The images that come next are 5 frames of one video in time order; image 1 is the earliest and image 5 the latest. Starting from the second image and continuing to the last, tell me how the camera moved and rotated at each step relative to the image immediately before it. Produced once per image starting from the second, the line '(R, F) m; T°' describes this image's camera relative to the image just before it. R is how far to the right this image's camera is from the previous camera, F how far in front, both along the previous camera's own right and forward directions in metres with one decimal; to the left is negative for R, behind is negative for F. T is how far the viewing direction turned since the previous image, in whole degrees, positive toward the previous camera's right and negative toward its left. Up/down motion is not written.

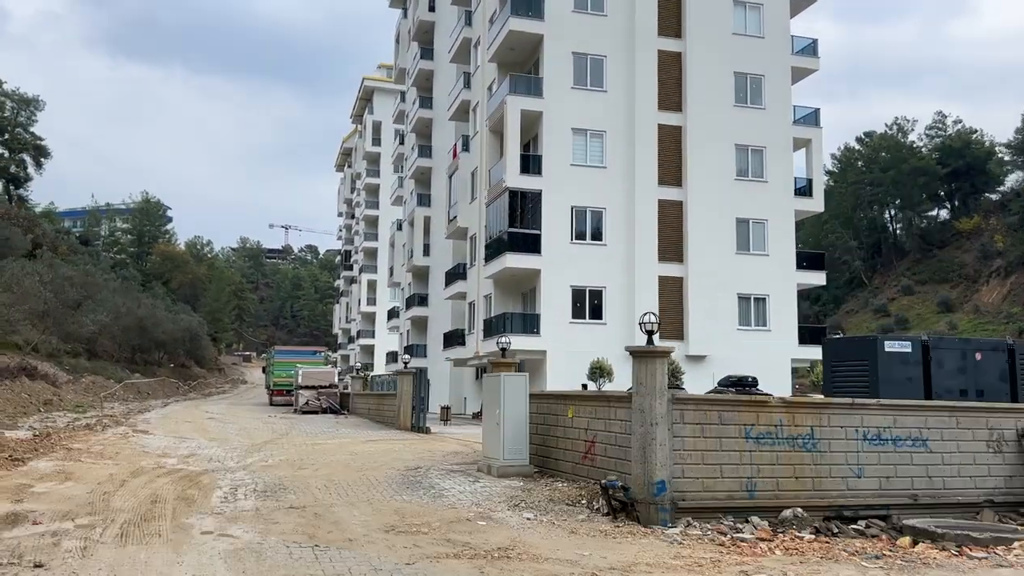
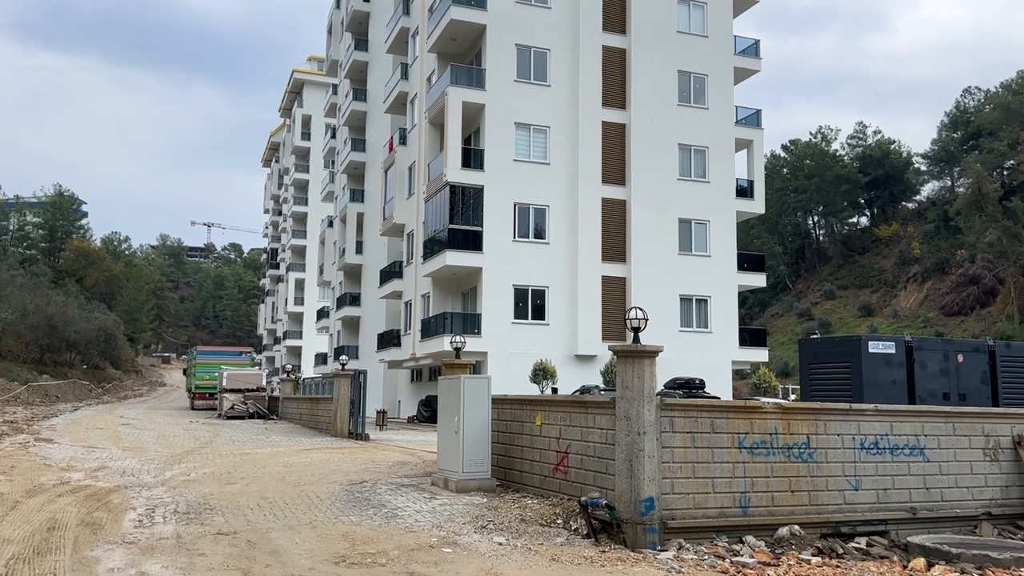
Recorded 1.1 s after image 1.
(-0.4, +1.3) m; +5°
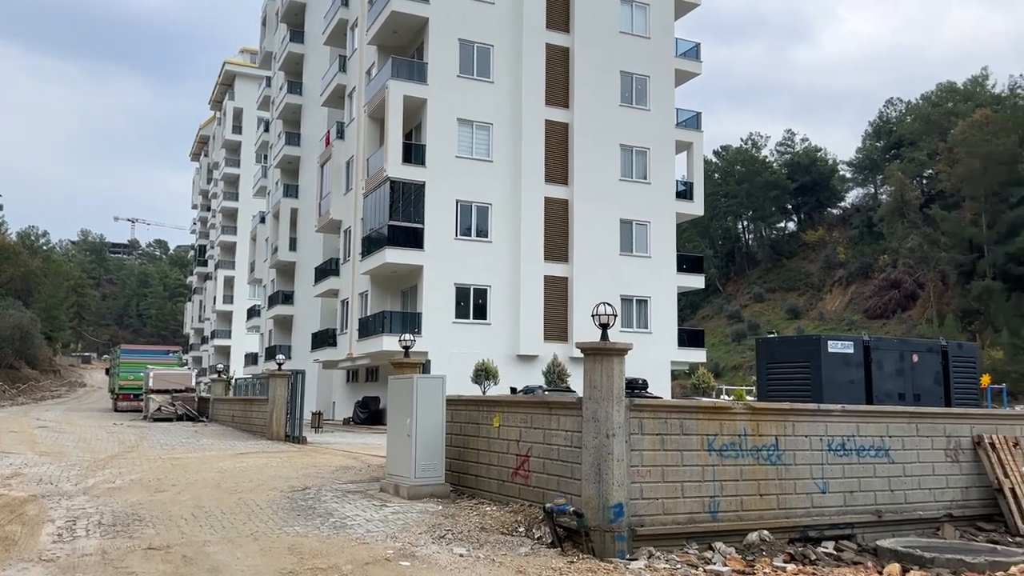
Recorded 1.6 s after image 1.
(-0.3, +0.5) m; +4°
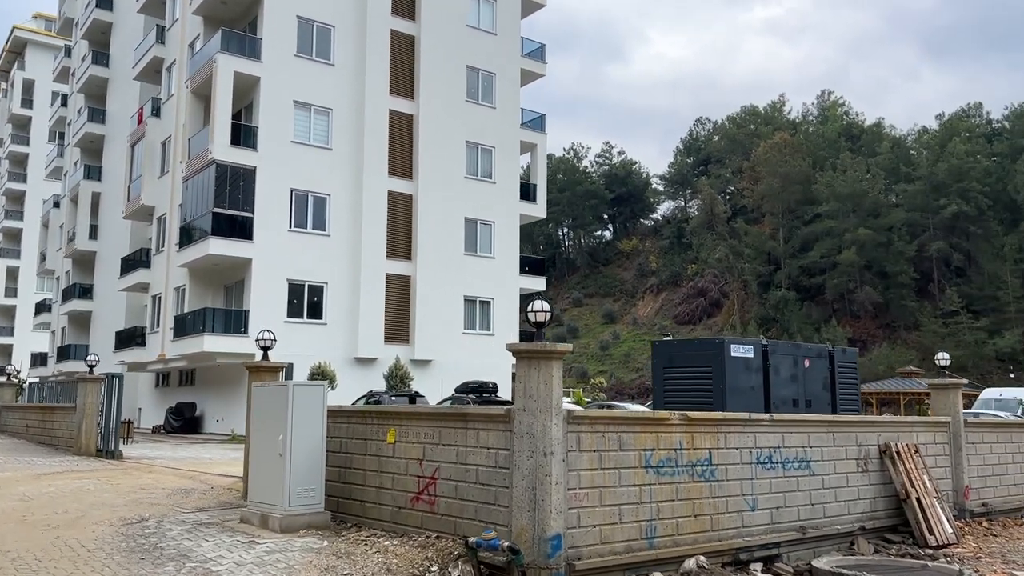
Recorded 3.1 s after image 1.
(-0.8, +1.5) m; +12°
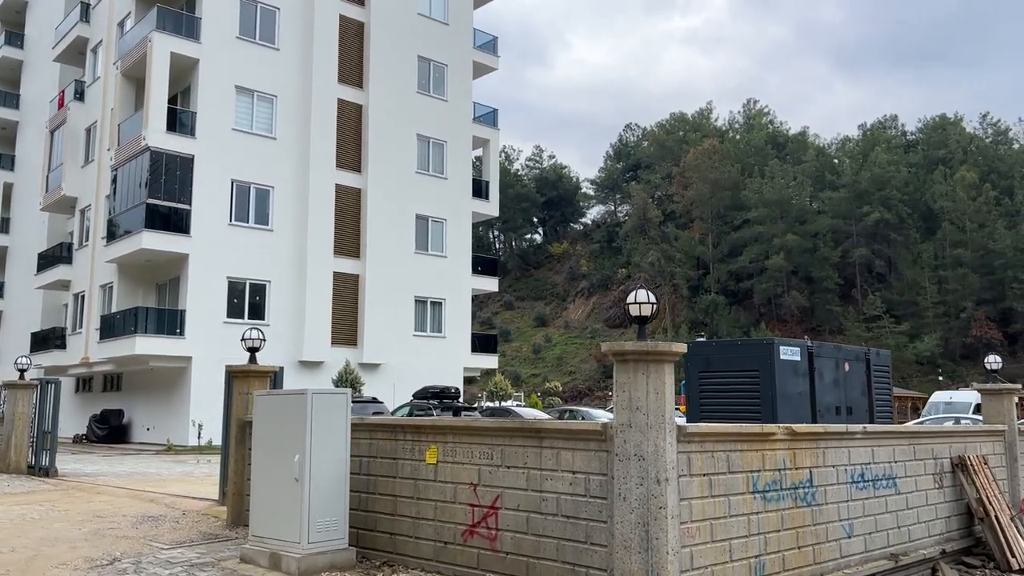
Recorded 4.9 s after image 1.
(-1.2, +1.4) m; +5°
